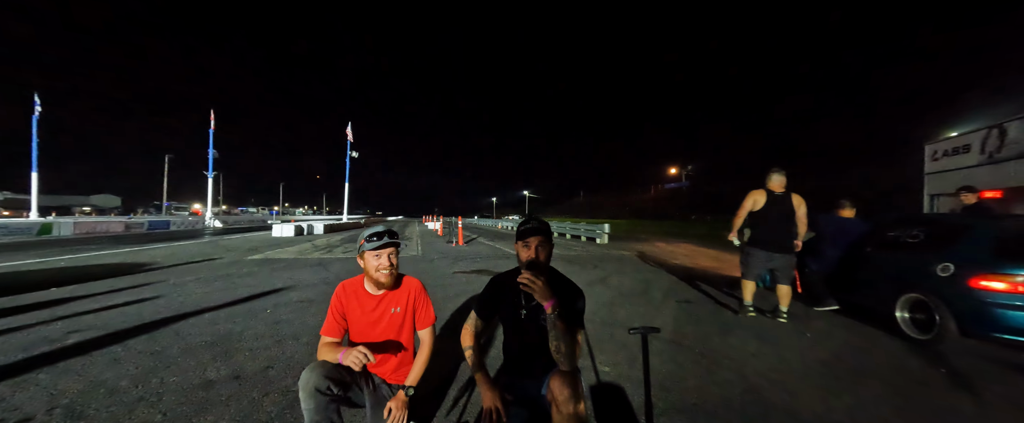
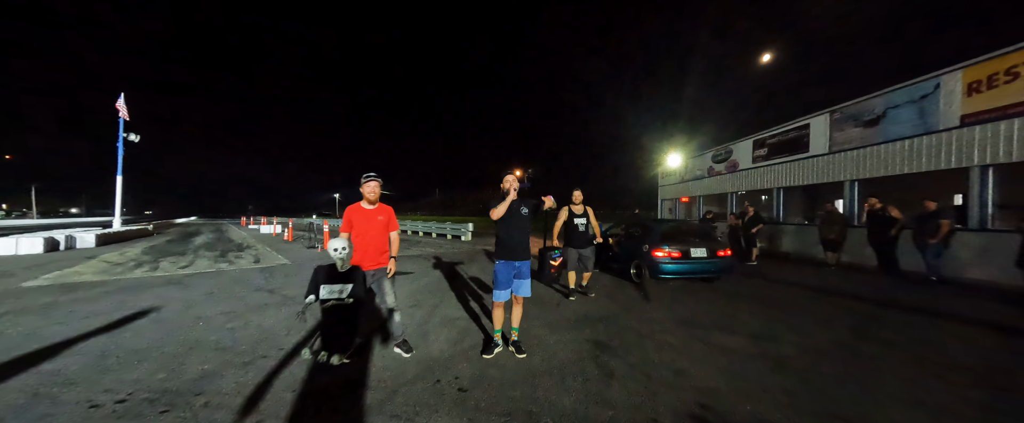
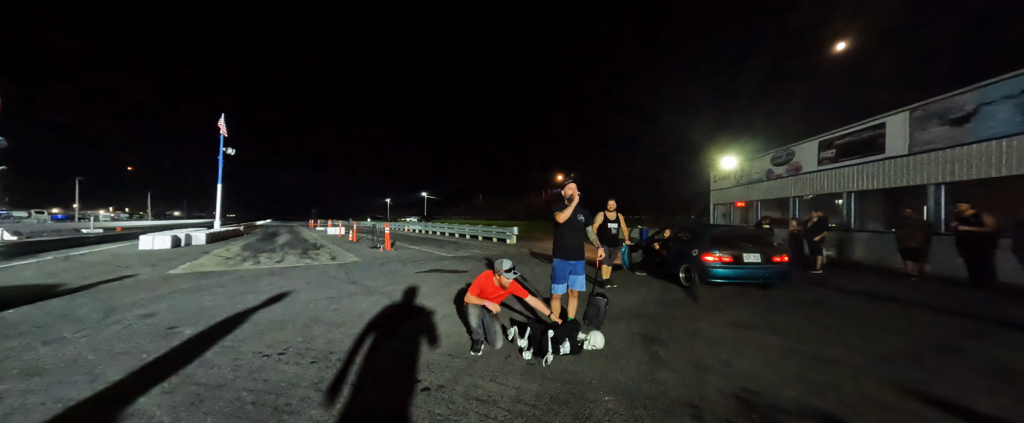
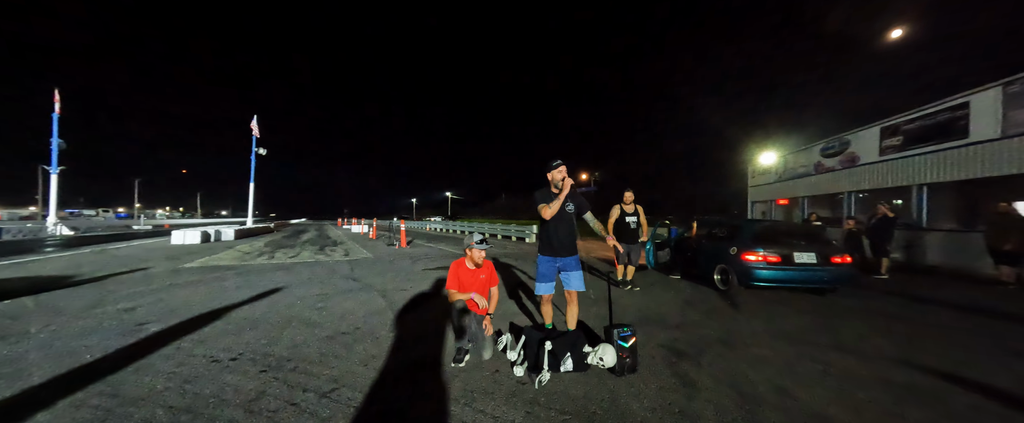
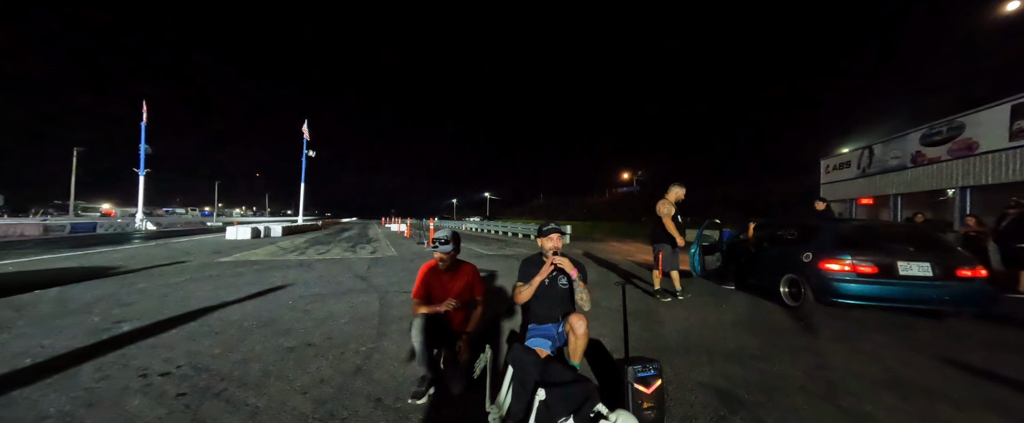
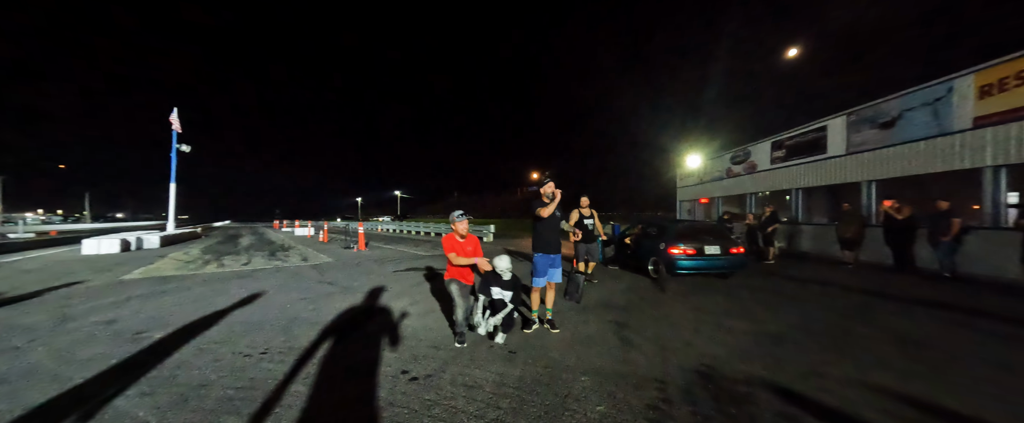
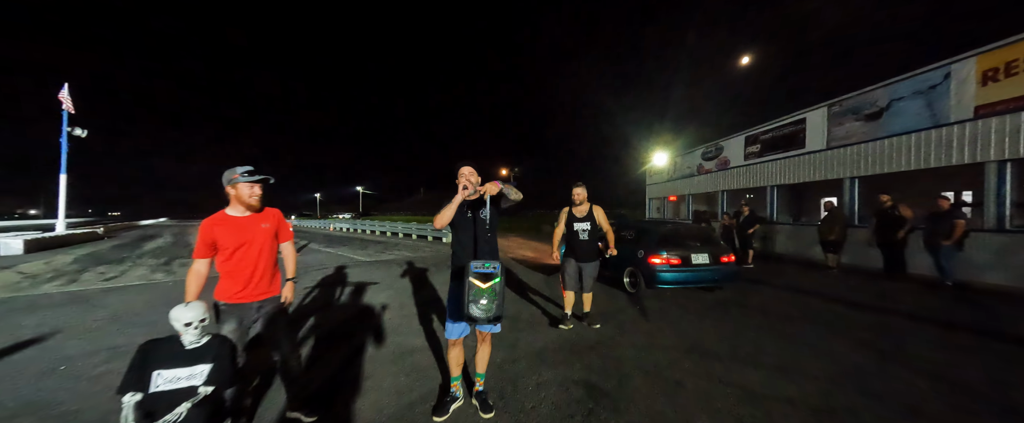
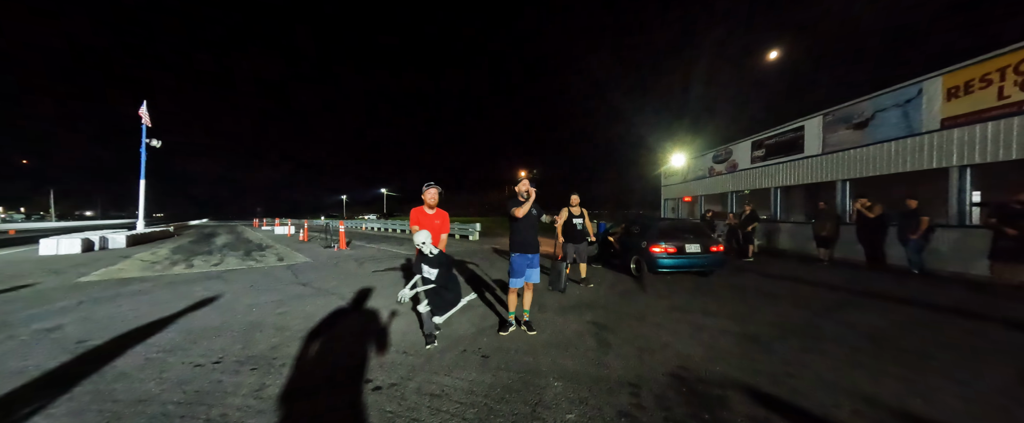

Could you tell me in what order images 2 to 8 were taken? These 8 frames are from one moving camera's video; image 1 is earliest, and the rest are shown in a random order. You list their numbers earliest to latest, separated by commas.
5, 4, 3, 6, 8, 2, 7
